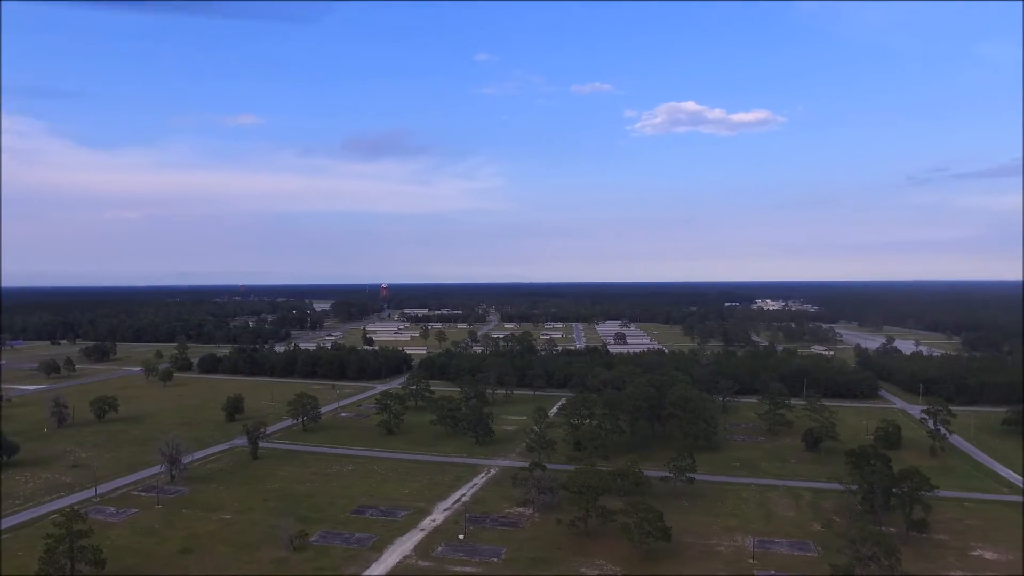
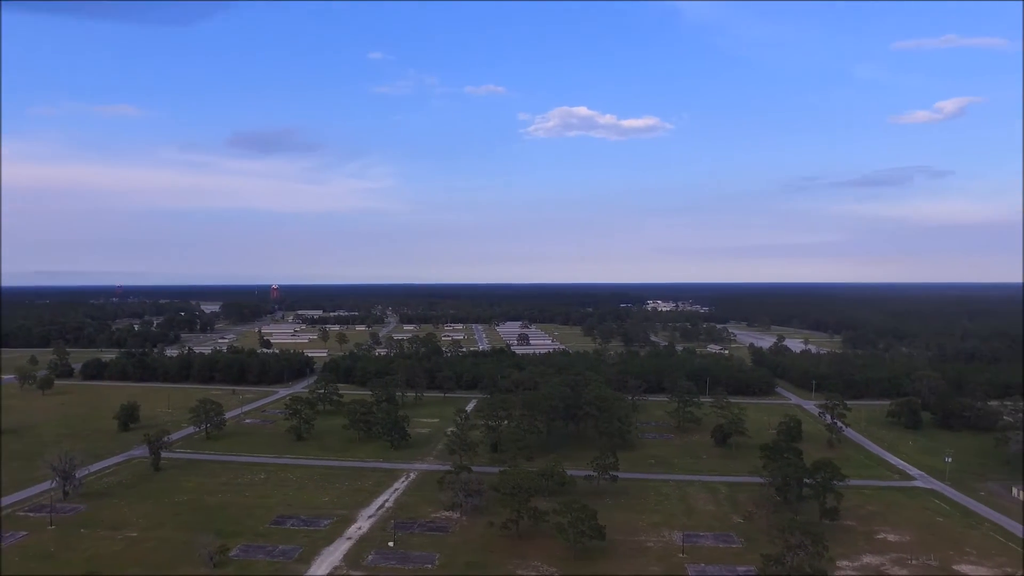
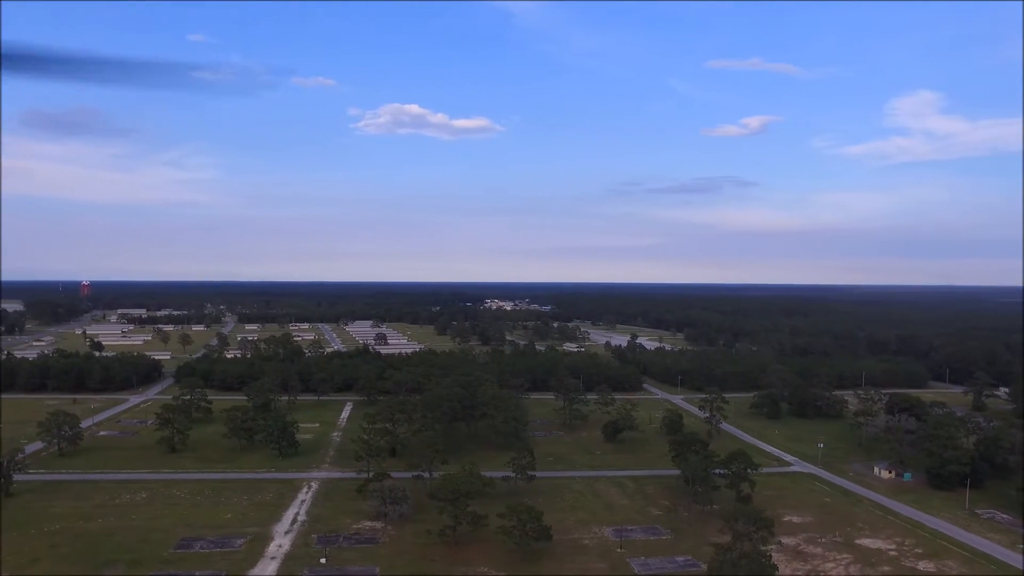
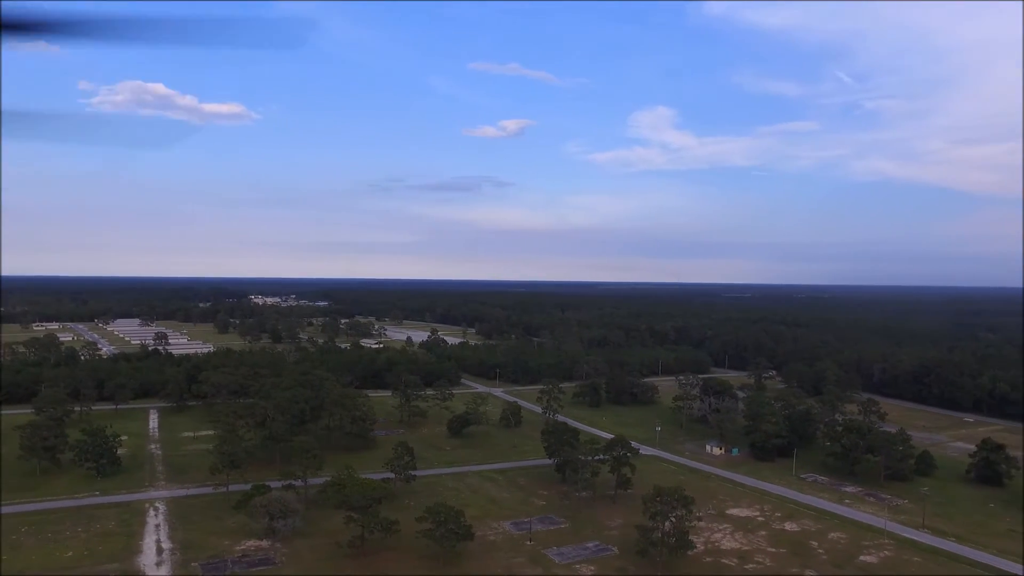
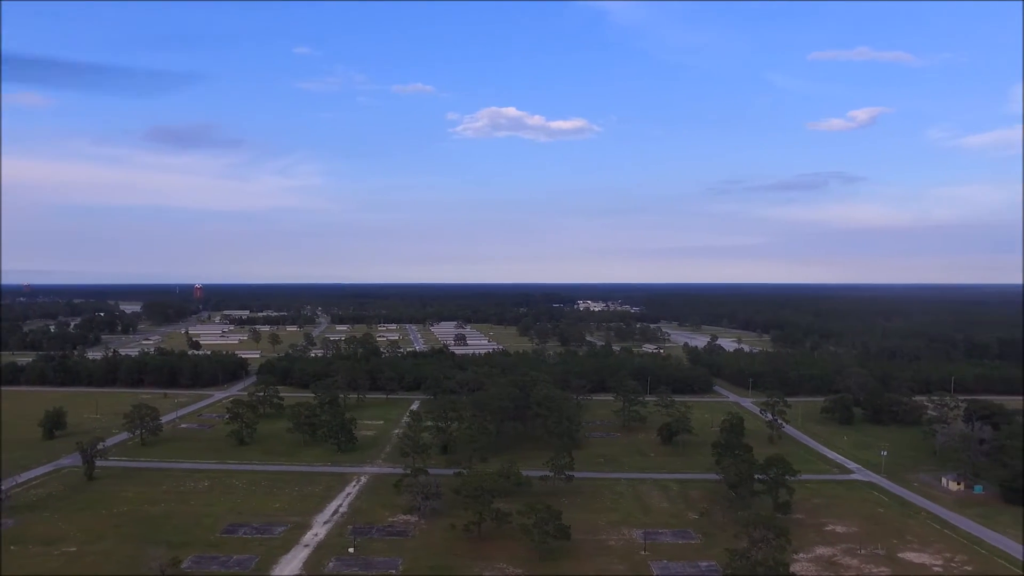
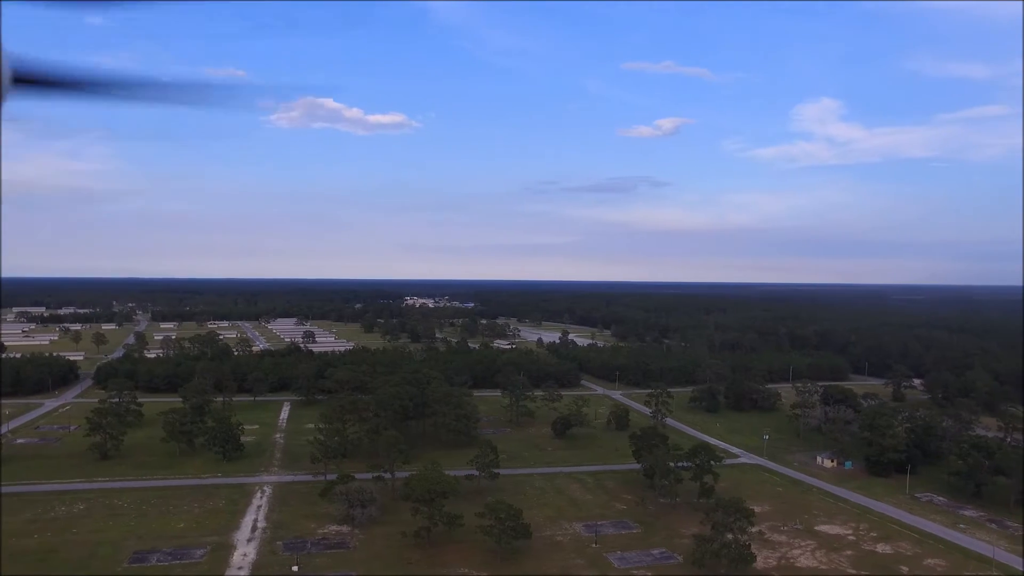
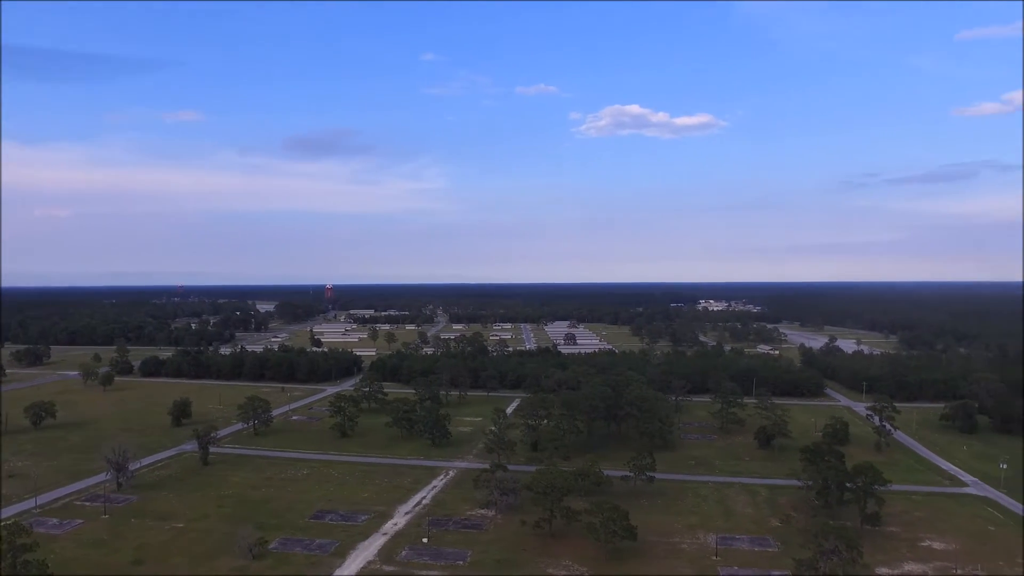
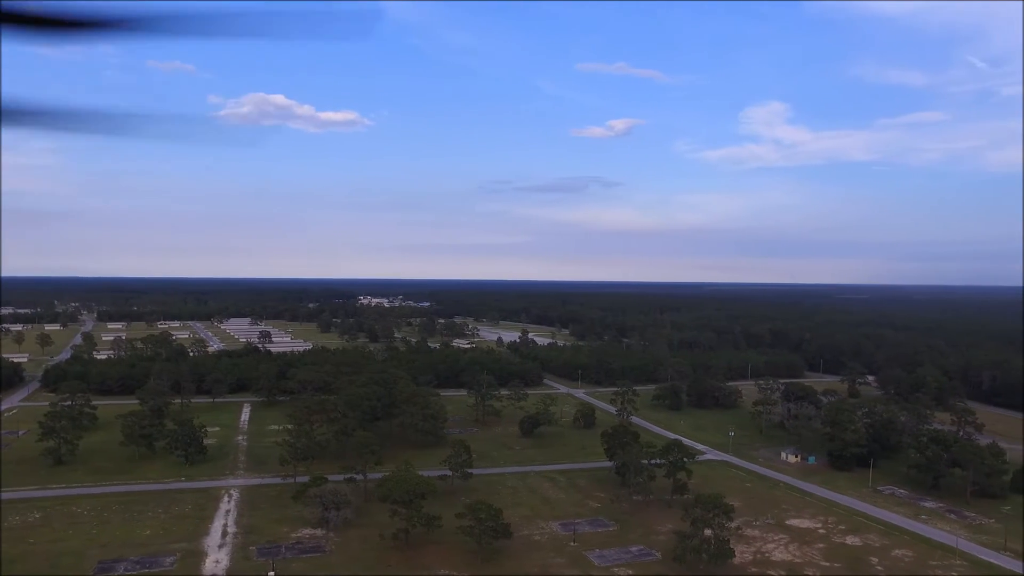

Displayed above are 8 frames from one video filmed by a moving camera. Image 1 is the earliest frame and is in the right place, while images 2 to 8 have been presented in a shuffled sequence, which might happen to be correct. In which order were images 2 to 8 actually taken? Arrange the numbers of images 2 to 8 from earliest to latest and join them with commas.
7, 2, 5, 3, 6, 8, 4
